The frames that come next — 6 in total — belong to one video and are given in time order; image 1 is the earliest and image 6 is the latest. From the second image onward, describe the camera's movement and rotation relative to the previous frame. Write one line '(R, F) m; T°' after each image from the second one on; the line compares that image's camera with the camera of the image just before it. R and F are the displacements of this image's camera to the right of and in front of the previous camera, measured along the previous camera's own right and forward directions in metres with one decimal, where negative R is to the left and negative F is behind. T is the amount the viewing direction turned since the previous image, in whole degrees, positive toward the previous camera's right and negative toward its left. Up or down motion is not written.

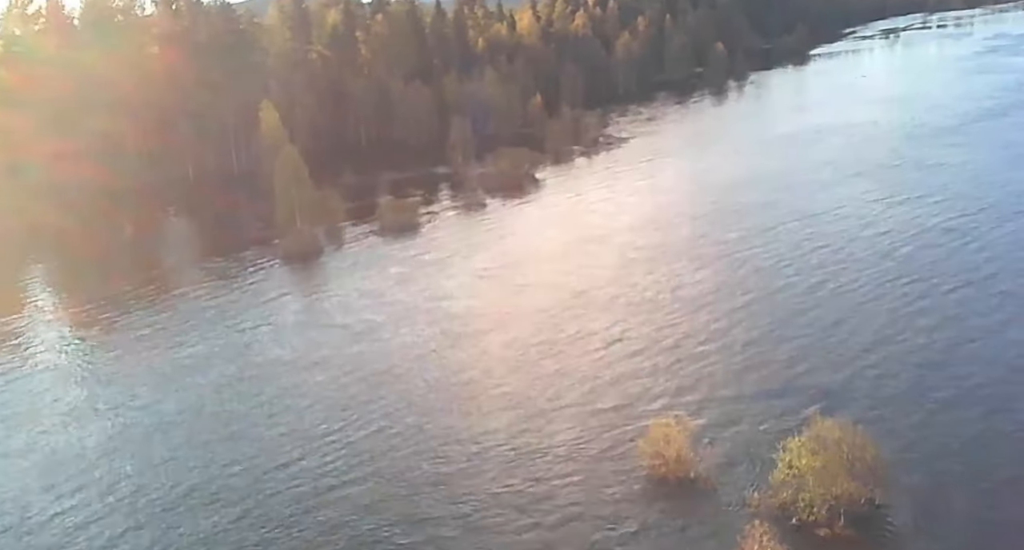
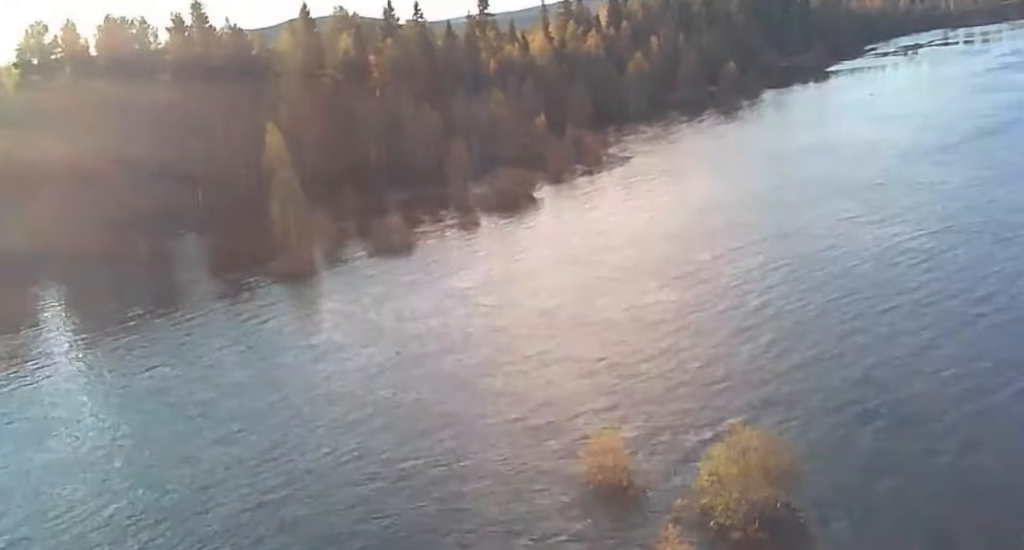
(+1.4, -1.1) m; -1°
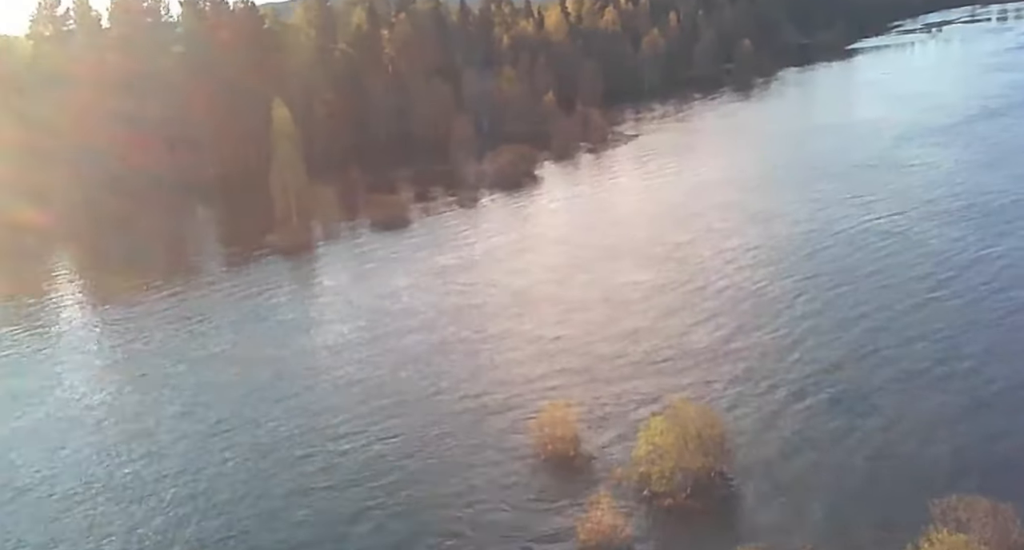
(+1.2, -0.9) m; -1°
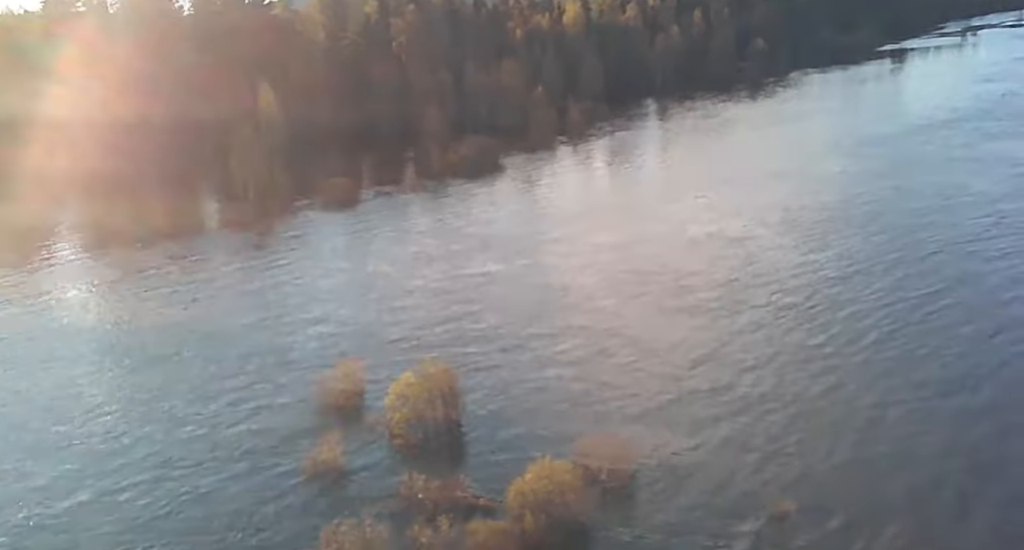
(+5.5, -4.1) m; -2°
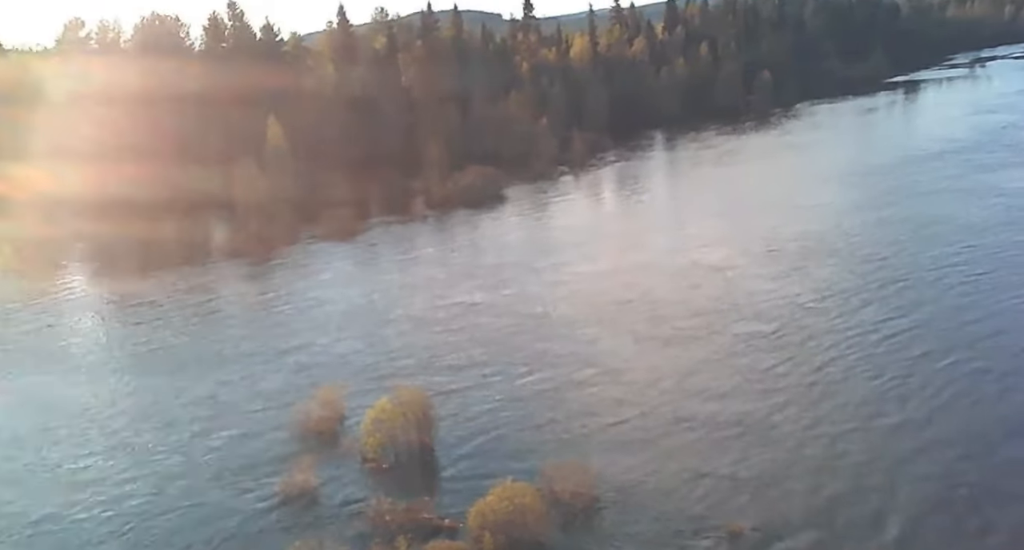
(+0.9, -0.6) m; -1°
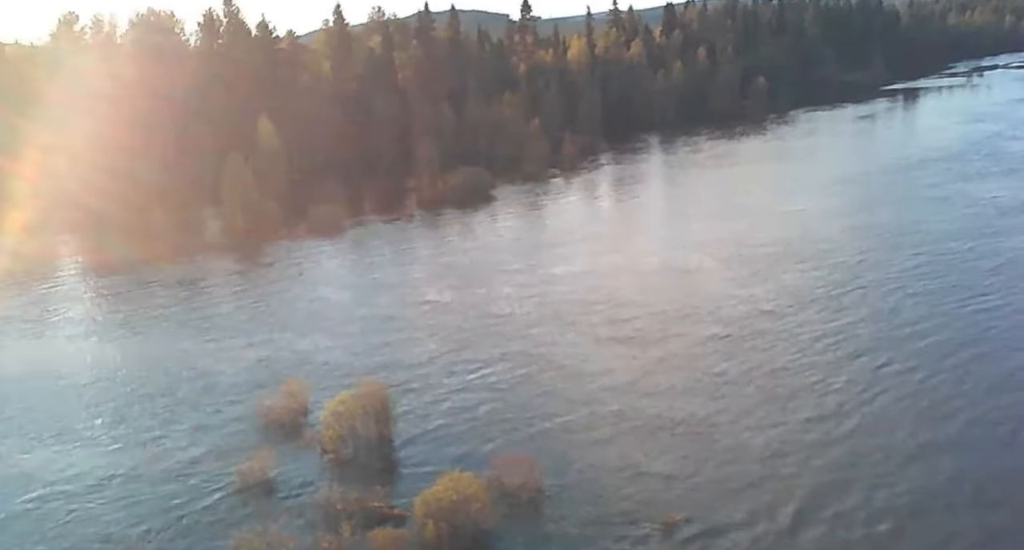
(+0.9, -0.8) m; 0°
